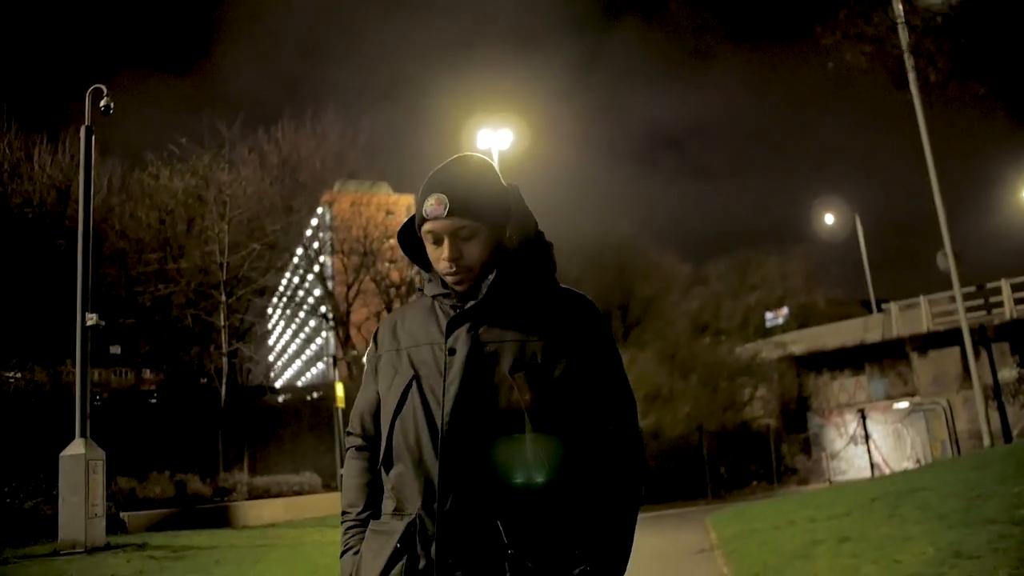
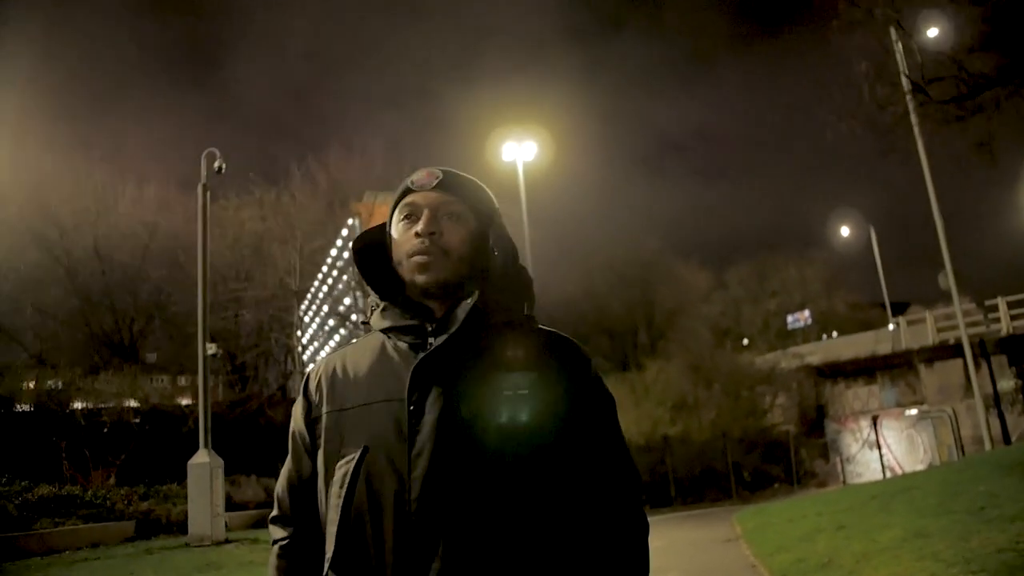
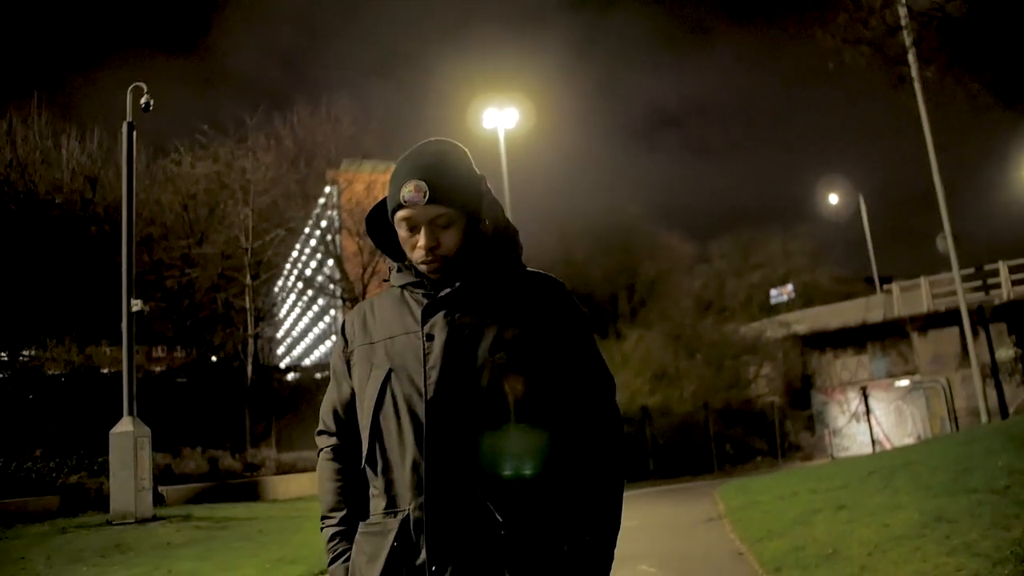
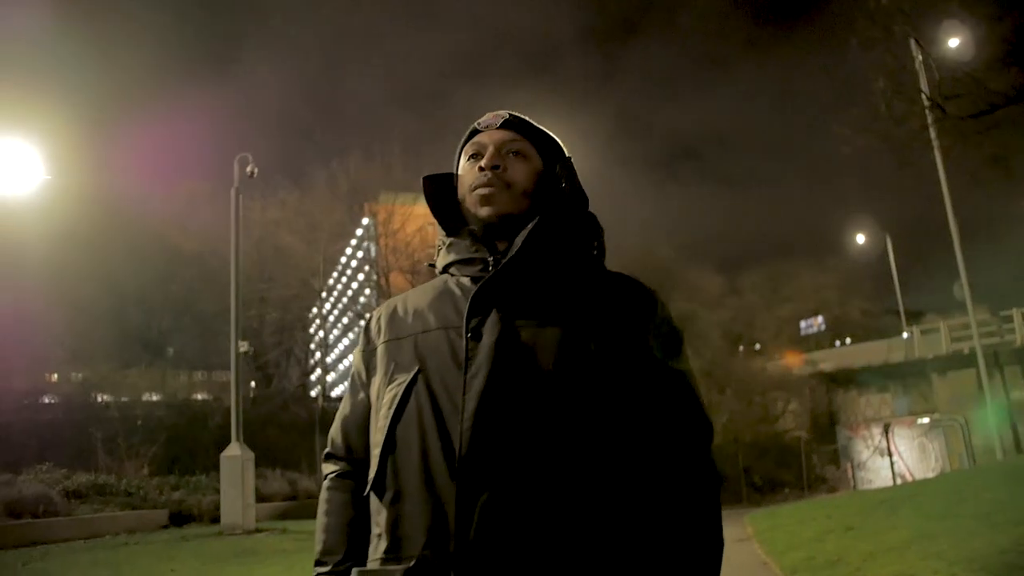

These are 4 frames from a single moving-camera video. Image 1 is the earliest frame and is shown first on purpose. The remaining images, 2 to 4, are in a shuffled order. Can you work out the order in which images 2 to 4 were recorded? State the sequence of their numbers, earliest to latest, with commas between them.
3, 2, 4
